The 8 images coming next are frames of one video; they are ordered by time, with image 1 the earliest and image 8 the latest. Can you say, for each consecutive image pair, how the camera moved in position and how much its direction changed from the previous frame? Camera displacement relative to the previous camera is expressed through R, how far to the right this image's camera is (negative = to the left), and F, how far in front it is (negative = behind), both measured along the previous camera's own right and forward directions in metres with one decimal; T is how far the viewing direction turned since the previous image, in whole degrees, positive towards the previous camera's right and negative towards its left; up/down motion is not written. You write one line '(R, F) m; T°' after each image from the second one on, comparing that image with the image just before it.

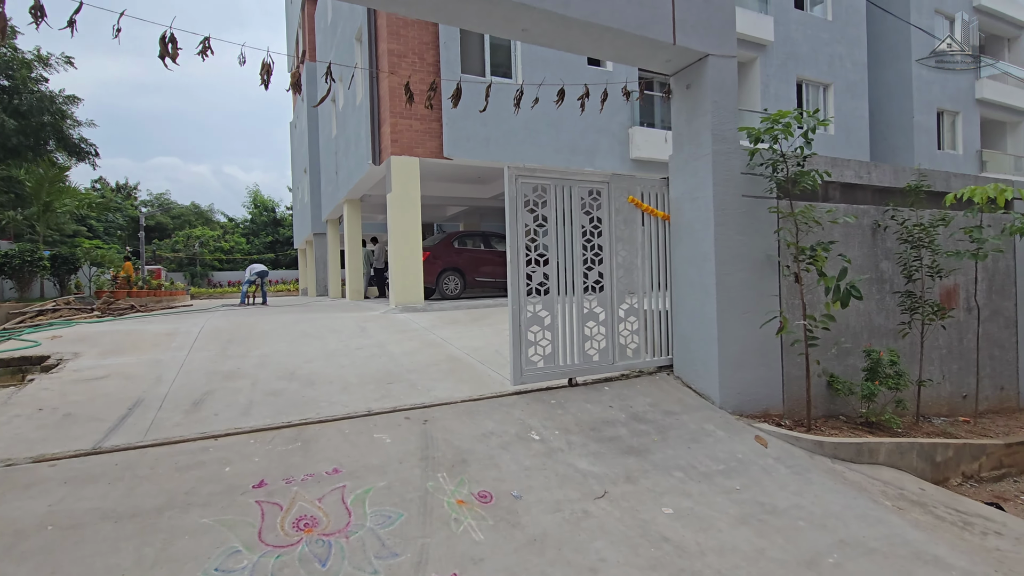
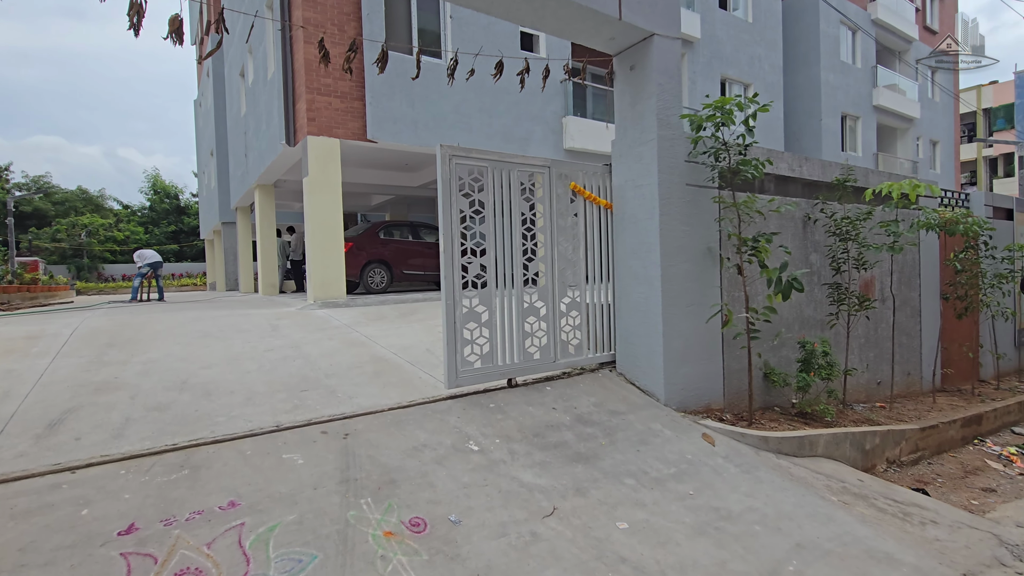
(0.0, +0.4) m; +8°
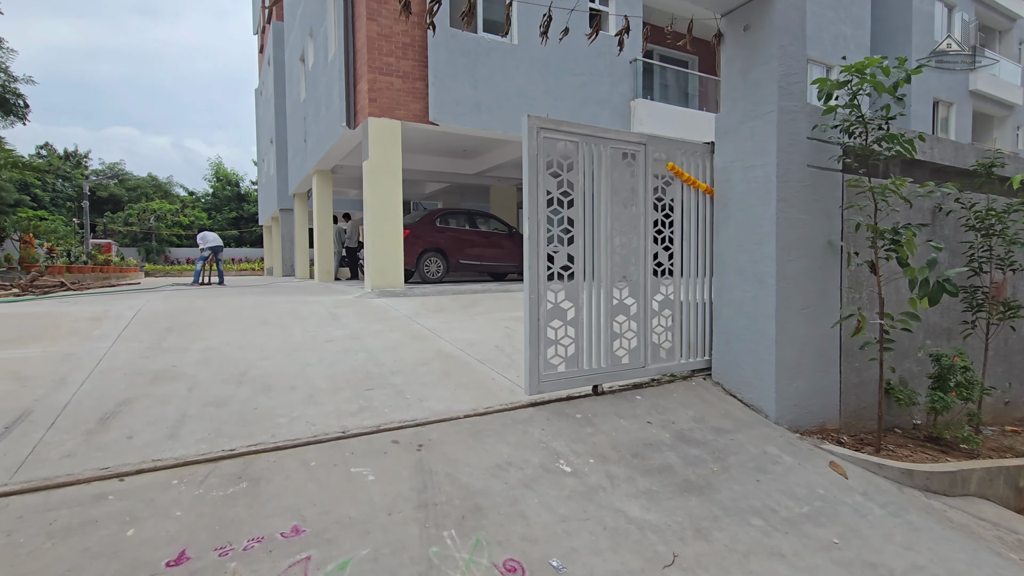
(-0.3, +0.5) m; -5°
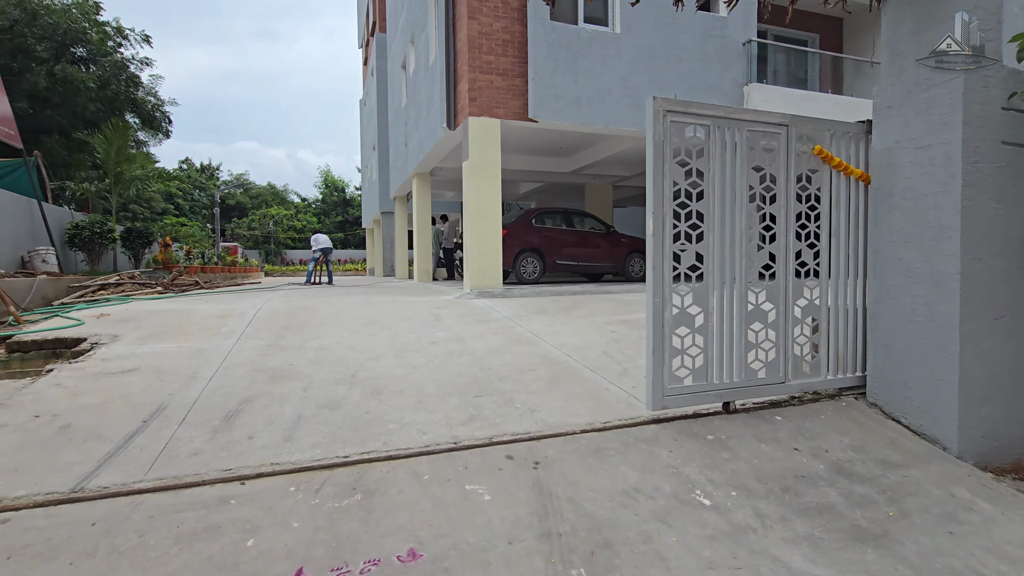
(-0.2, +0.3) m; -10°
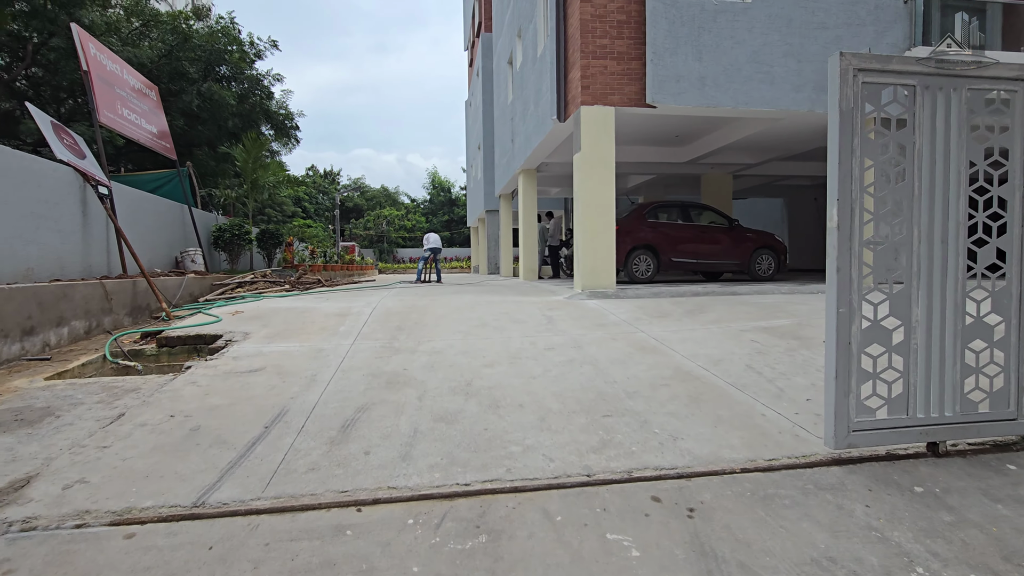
(-0.2, +0.4) m; -11°
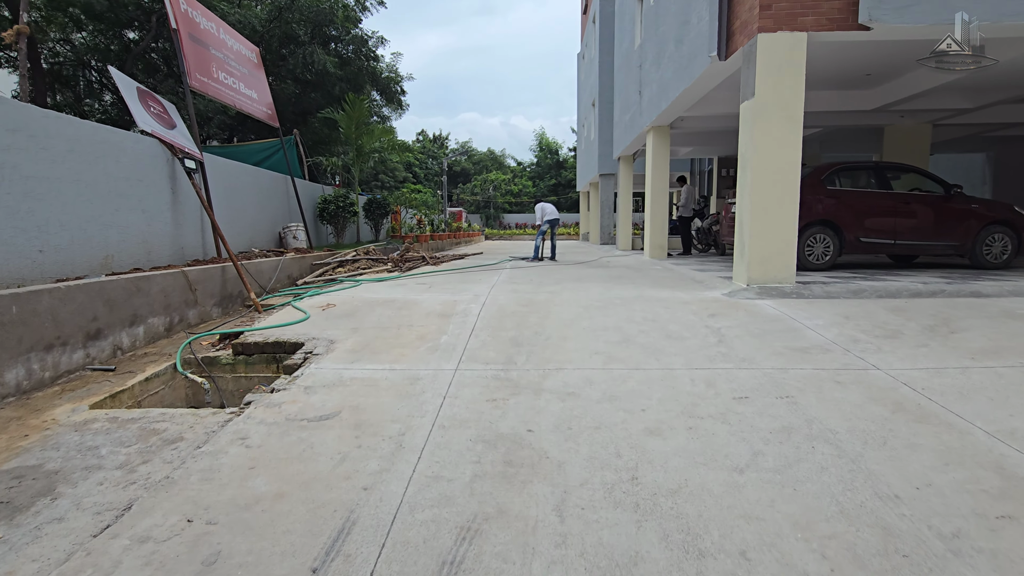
(-0.4, +1.3) m; -11°
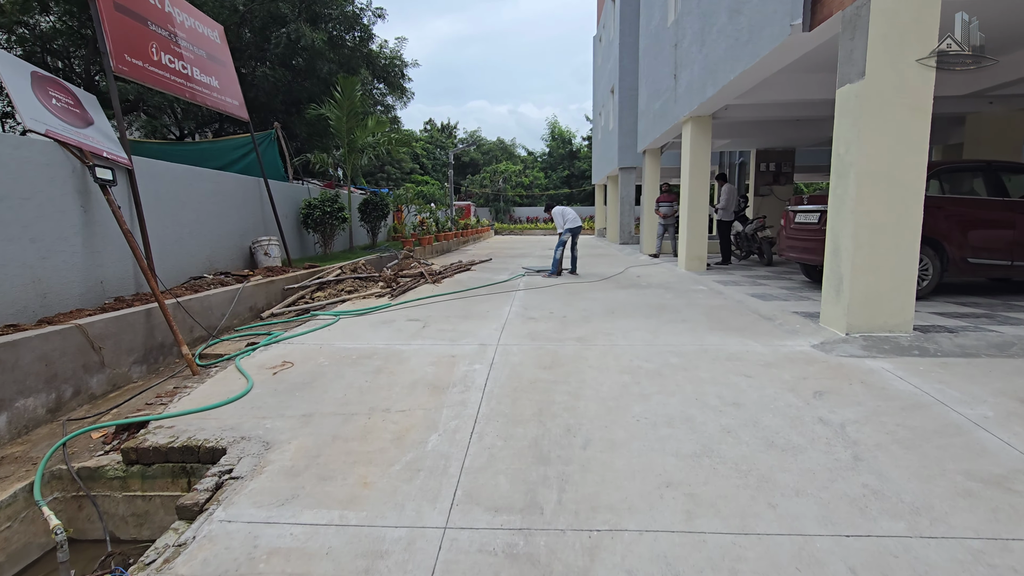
(-0.1, +1.3) m; -1°
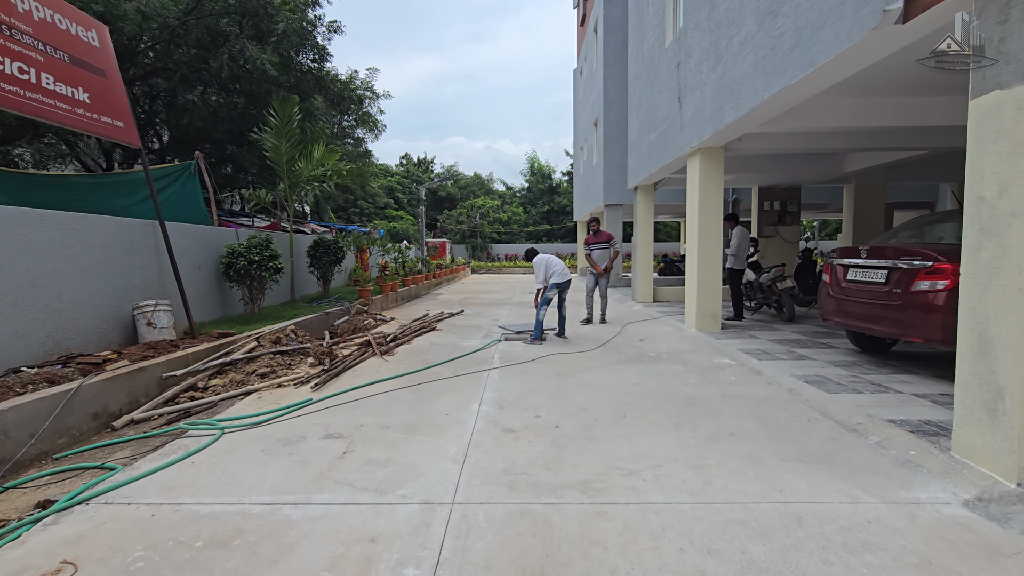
(+0.1, +1.5) m; +2°
